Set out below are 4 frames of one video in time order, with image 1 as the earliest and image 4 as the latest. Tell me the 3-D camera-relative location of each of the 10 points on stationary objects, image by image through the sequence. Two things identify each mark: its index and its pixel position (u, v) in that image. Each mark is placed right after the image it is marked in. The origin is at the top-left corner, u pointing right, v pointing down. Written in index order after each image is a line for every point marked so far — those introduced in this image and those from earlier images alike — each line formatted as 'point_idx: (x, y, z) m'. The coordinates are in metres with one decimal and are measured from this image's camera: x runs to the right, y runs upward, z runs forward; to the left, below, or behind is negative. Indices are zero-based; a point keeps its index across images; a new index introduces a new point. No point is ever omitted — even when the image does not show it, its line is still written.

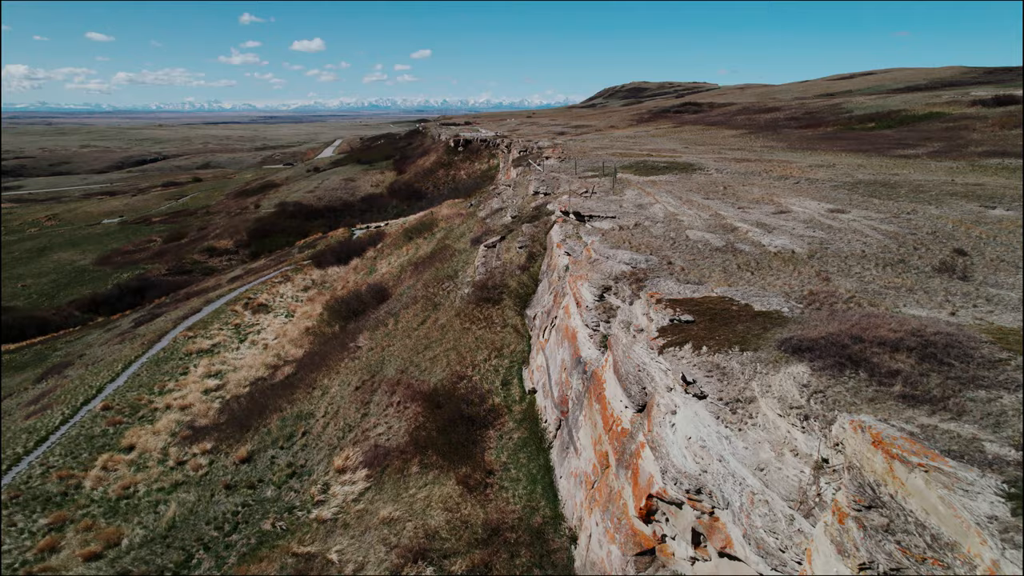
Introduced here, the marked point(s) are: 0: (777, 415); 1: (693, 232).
0: (+5.8, -2.8, +9.0) m
1: (+8.5, +2.6, +19.2) m
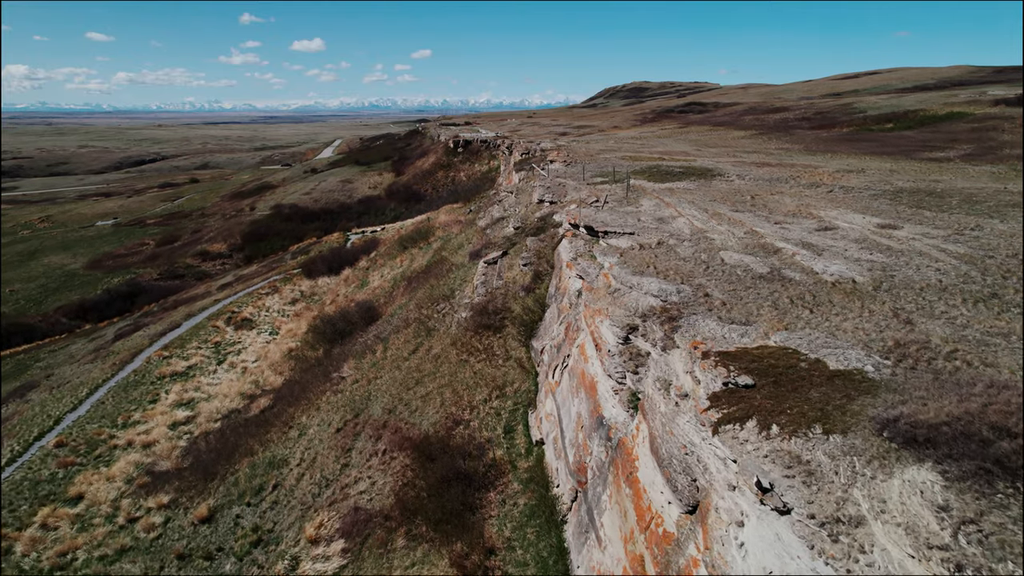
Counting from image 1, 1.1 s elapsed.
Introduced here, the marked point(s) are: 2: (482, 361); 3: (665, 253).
0: (+6.0, -4.1, +6.2) m
1: (+8.6, +1.3, +16.4) m
2: (-1.4, -3.4, +19.4) m
3: (+6.6, +1.5, +17.5) m
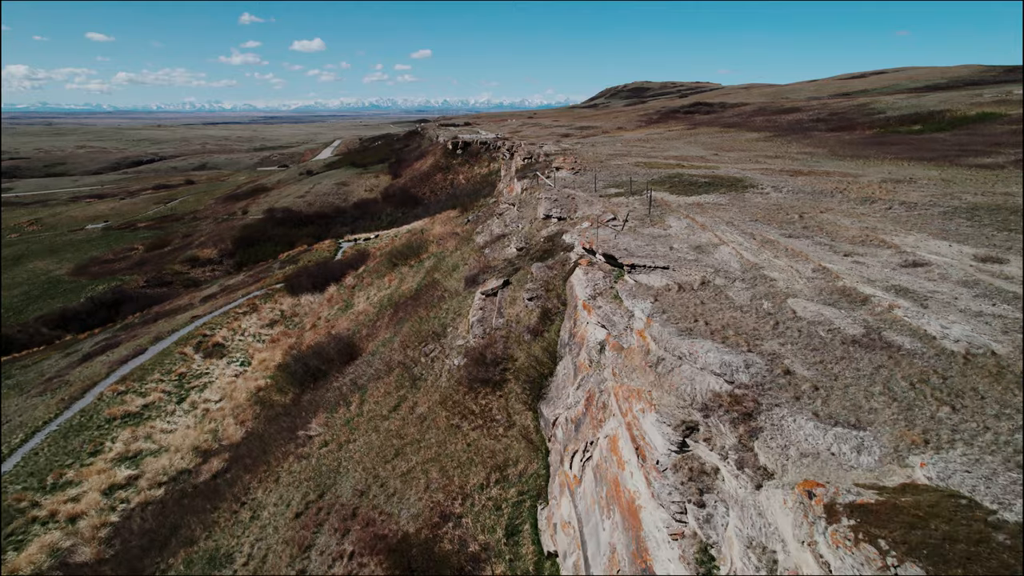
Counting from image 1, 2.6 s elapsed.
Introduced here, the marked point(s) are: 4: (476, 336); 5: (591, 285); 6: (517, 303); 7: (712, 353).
0: (+6.1, -5.9, +2.3) m
1: (+8.8, -0.5, +12.4) m
2: (-1.3, -5.3, +15.5) m
3: (+6.7, -0.3, +13.6) m
4: (-1.7, -2.2, +19.1) m
5: (+3.2, +0.1, +16.8) m
6: (+0.3, -0.7, +19.5) m
7: (+5.2, -1.7, +10.7) m
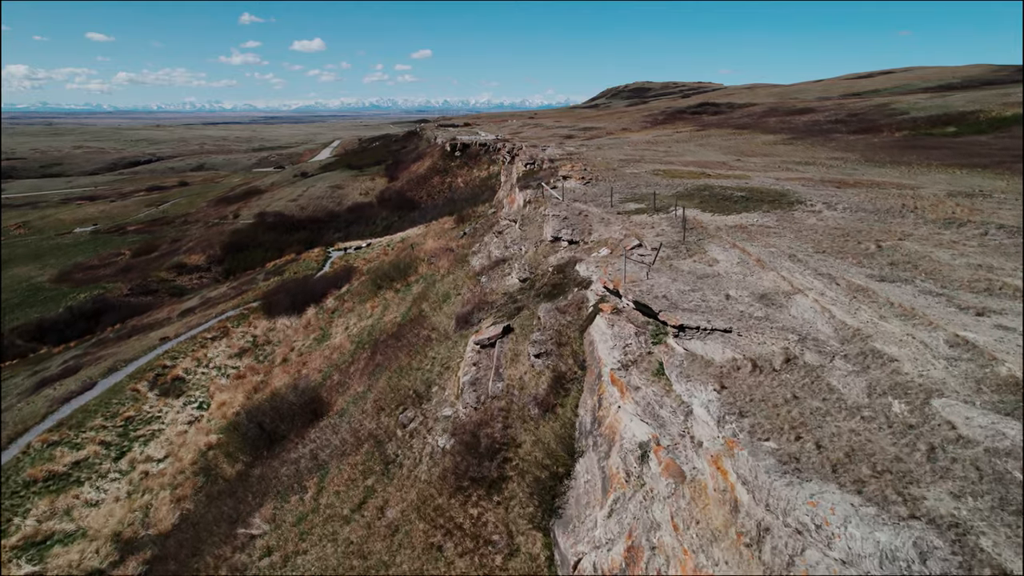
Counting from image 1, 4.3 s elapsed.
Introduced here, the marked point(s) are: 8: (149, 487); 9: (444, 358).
0: (+6.2, -7.8, -2.1) m
1: (+8.8, -2.5, +8.1) m
2: (-1.2, -7.2, +11.2) m
3: (+6.8, -2.3, +9.2) m
4: (-1.6, -4.2, +14.7) m
5: (+3.3, -1.9, +12.5) m
6: (+0.3, -2.7, +15.2) m
7: (+5.3, -3.7, +6.4) m
8: (-17.4, -9.5, +19.7) m
9: (-3.0, -3.1, +18.0) m
